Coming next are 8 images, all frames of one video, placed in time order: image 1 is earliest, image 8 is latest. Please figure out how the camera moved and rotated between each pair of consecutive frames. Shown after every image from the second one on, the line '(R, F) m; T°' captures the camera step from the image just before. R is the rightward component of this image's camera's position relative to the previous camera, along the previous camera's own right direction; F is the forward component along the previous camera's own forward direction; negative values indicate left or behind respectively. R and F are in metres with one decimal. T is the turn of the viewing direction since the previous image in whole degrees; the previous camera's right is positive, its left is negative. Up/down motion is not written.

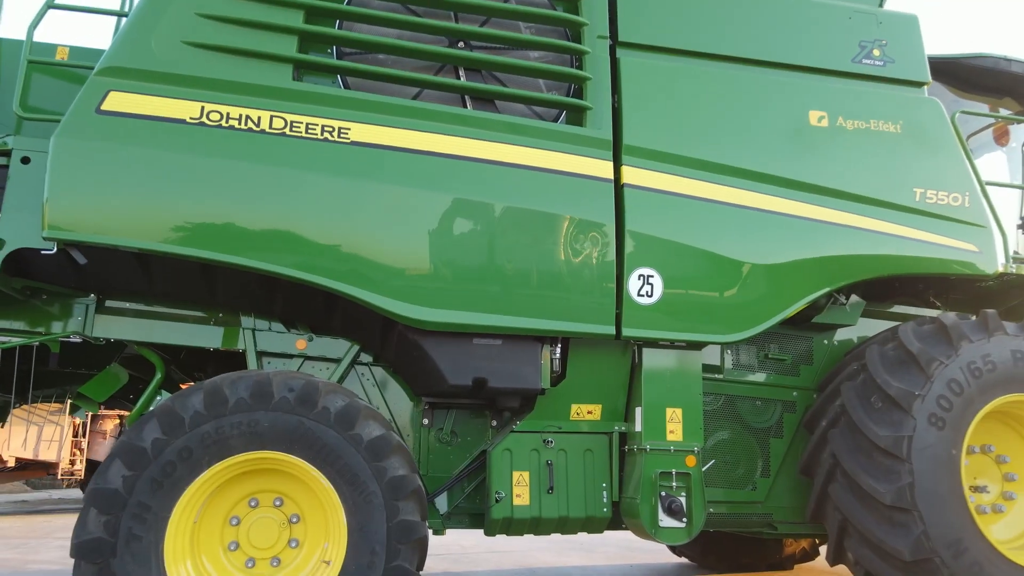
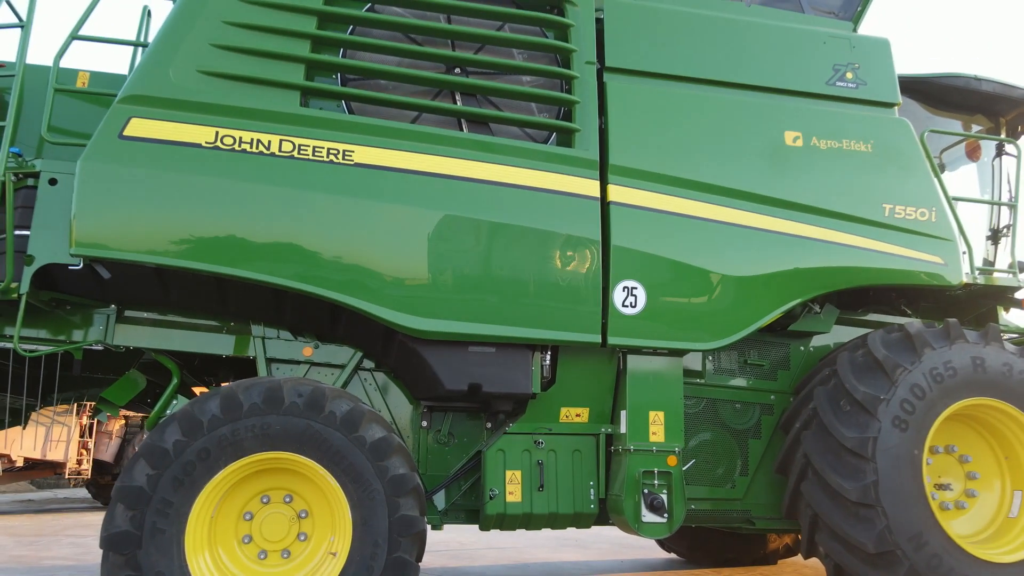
(0.0, -0.2) m; 0°
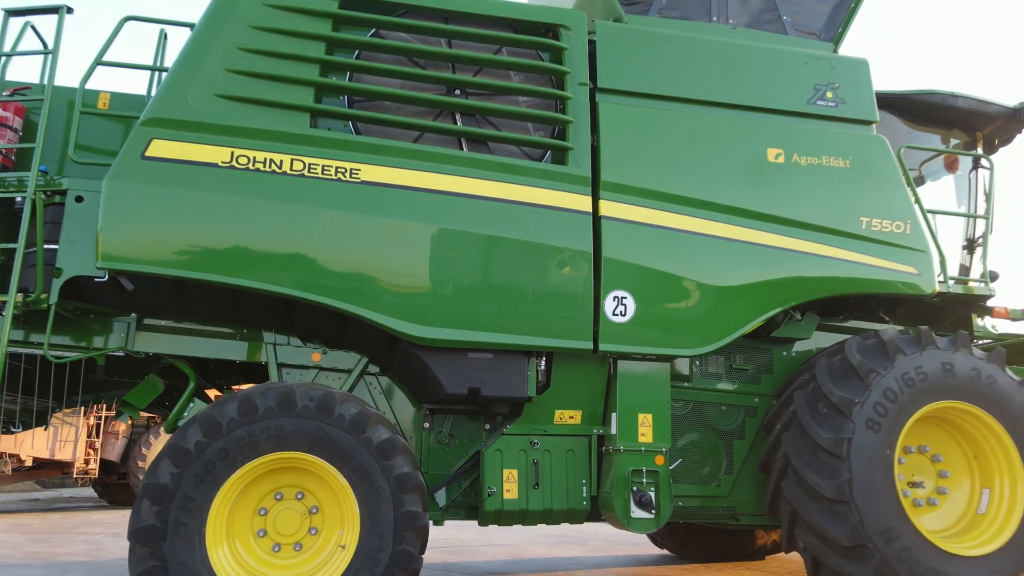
(0.0, -0.2) m; 0°
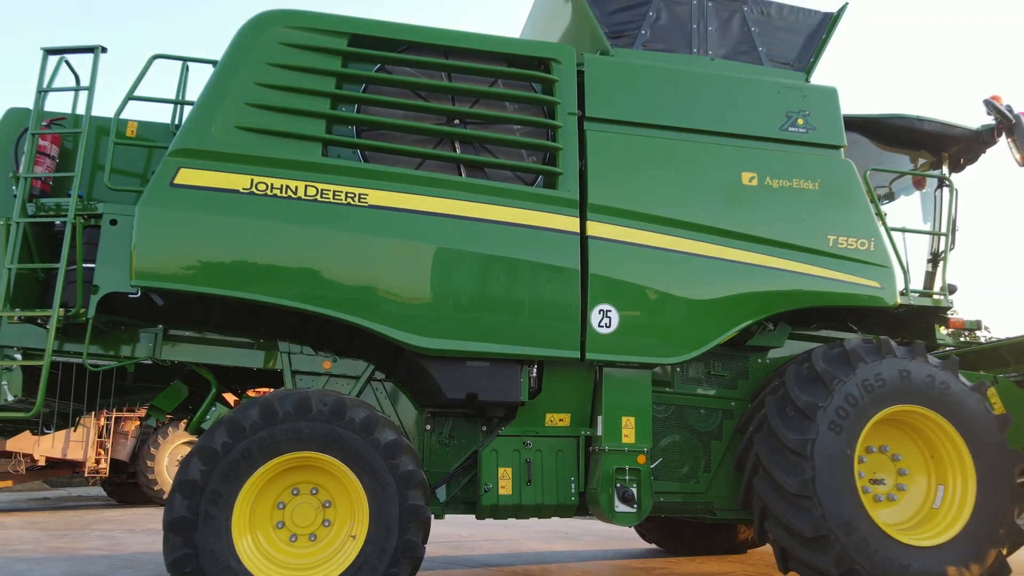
(0.0, -0.3) m; 0°
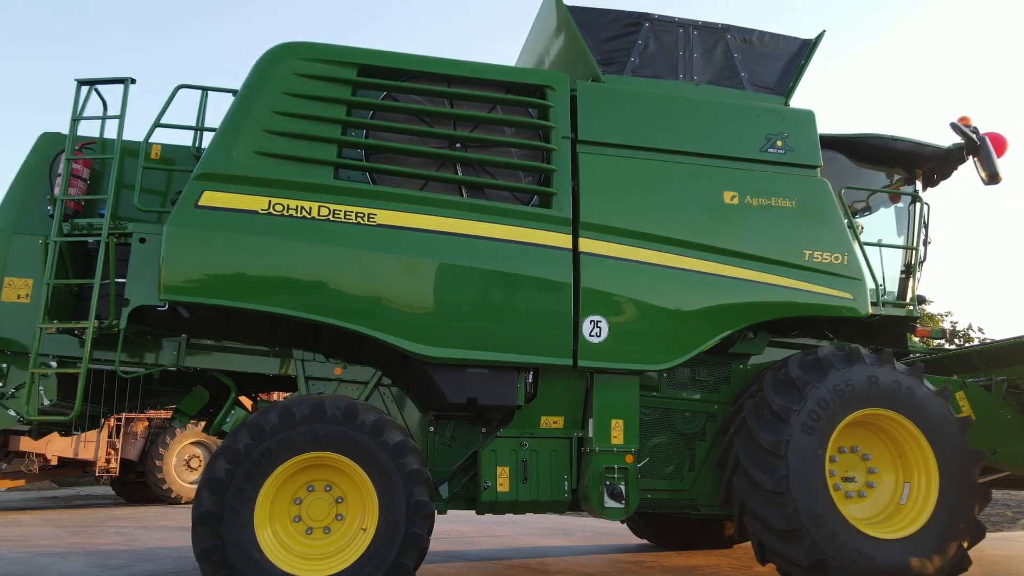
(0.0, -0.3) m; 0°
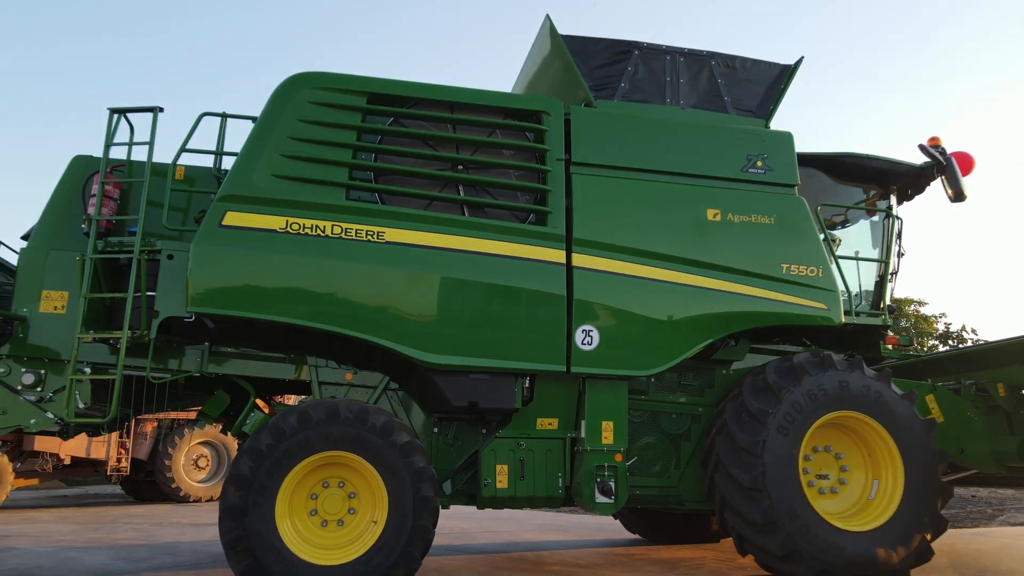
(0.0, -0.3) m; 0°
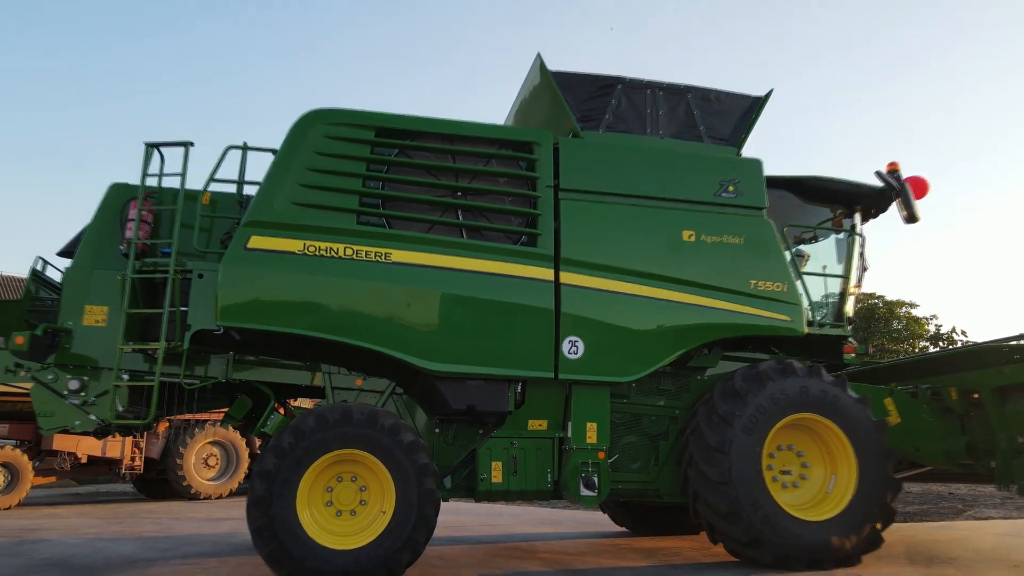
(0.0, -0.5) m; 0°
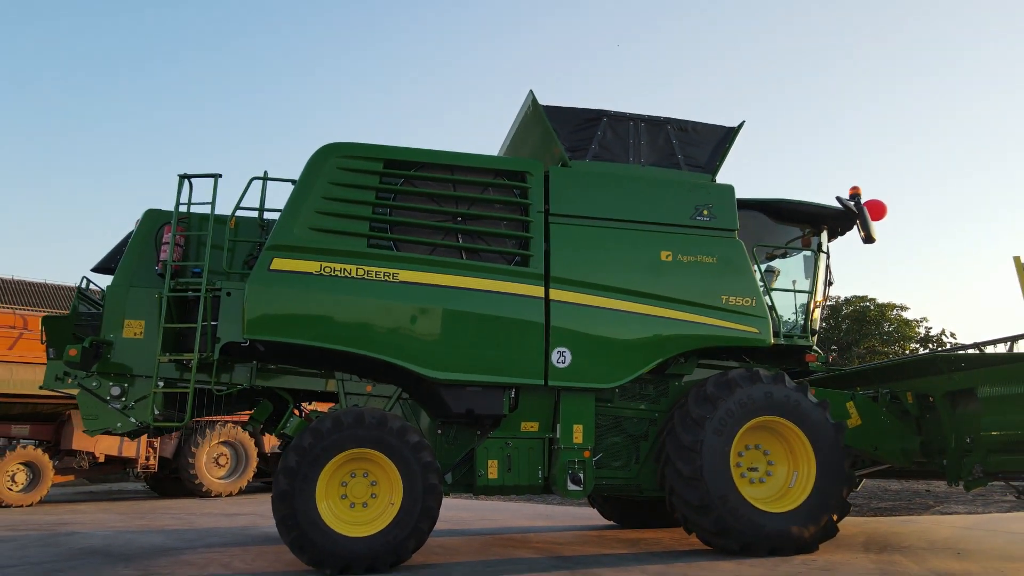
(0.0, -0.6) m; 0°
